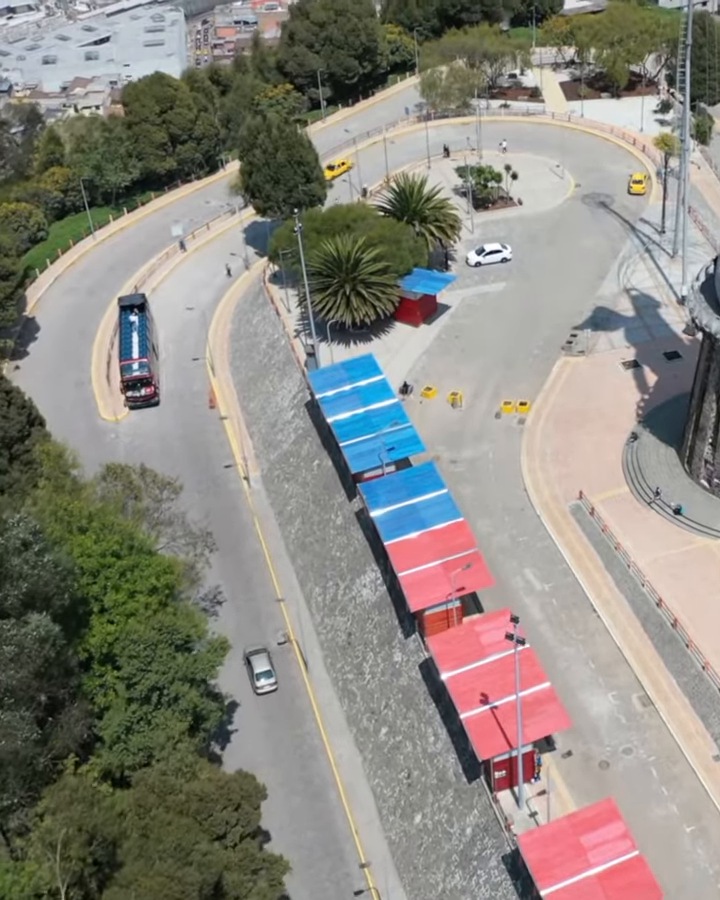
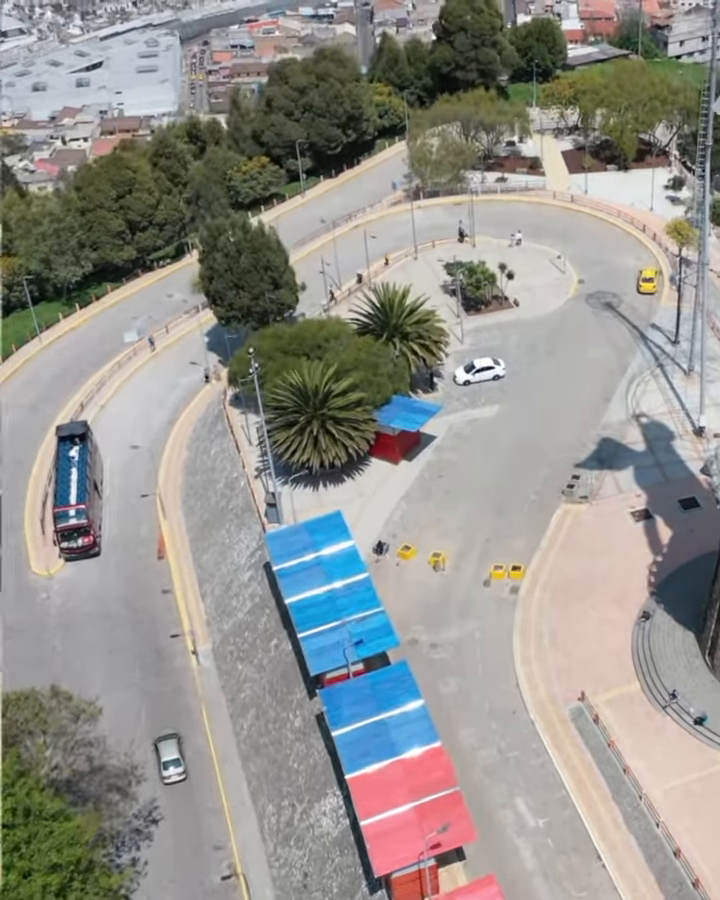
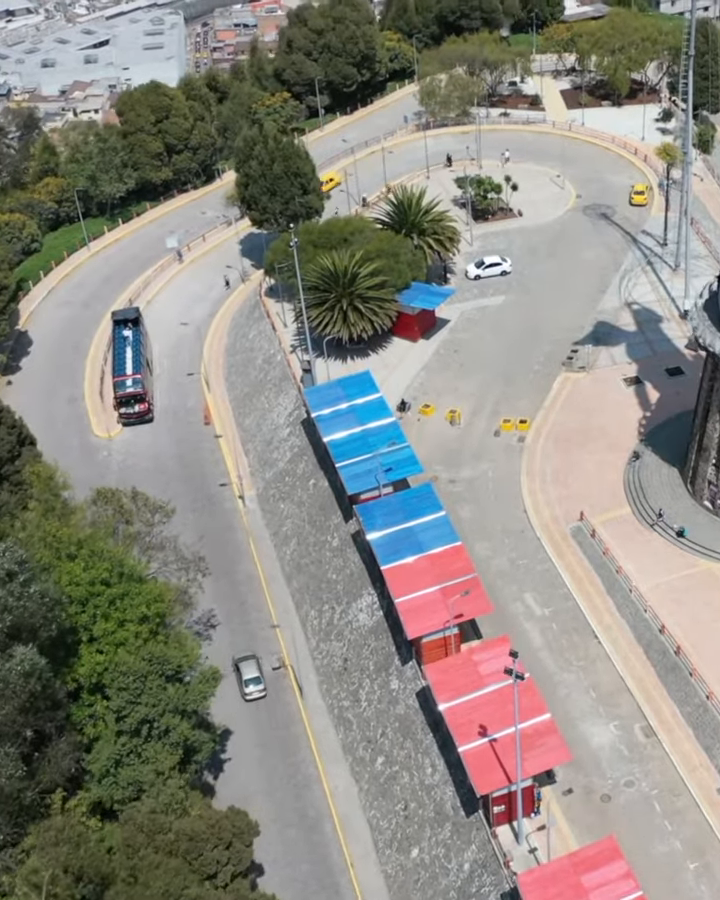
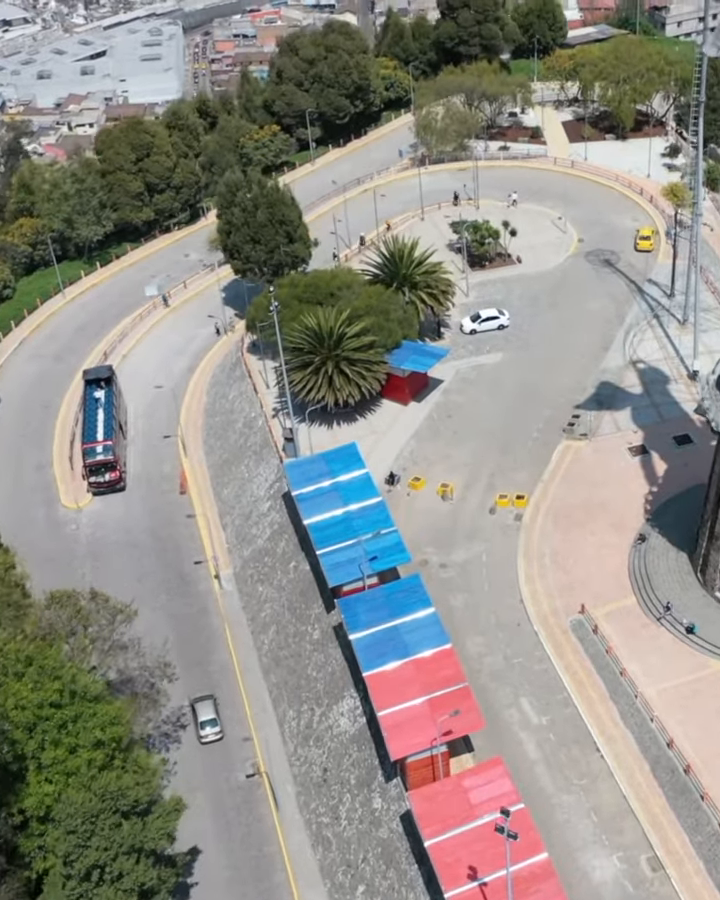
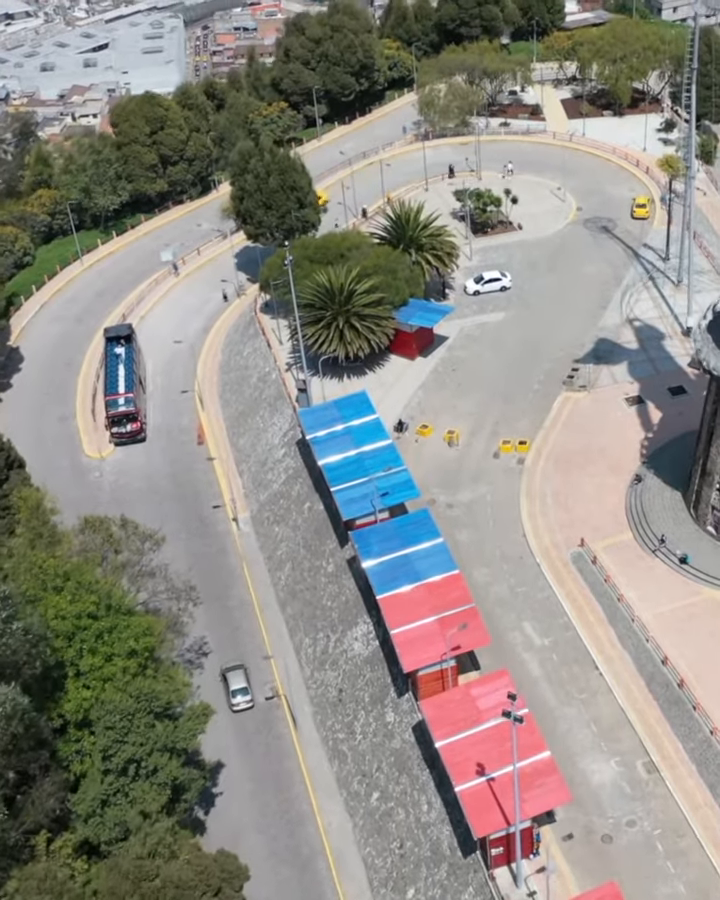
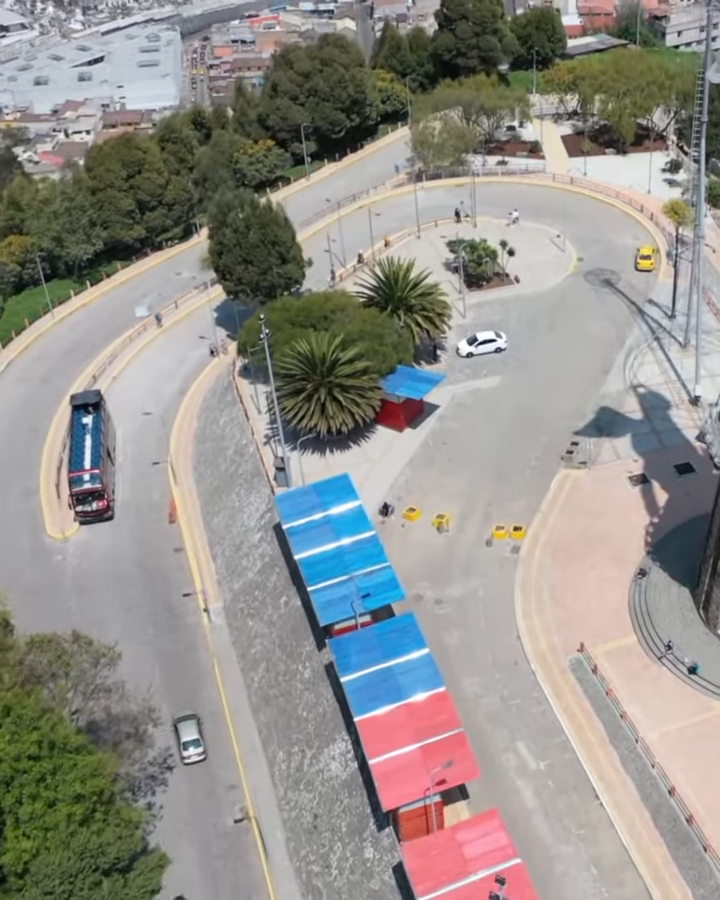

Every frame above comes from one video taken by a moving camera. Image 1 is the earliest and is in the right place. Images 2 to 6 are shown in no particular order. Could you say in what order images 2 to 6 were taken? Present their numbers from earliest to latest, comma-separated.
3, 5, 4, 6, 2
